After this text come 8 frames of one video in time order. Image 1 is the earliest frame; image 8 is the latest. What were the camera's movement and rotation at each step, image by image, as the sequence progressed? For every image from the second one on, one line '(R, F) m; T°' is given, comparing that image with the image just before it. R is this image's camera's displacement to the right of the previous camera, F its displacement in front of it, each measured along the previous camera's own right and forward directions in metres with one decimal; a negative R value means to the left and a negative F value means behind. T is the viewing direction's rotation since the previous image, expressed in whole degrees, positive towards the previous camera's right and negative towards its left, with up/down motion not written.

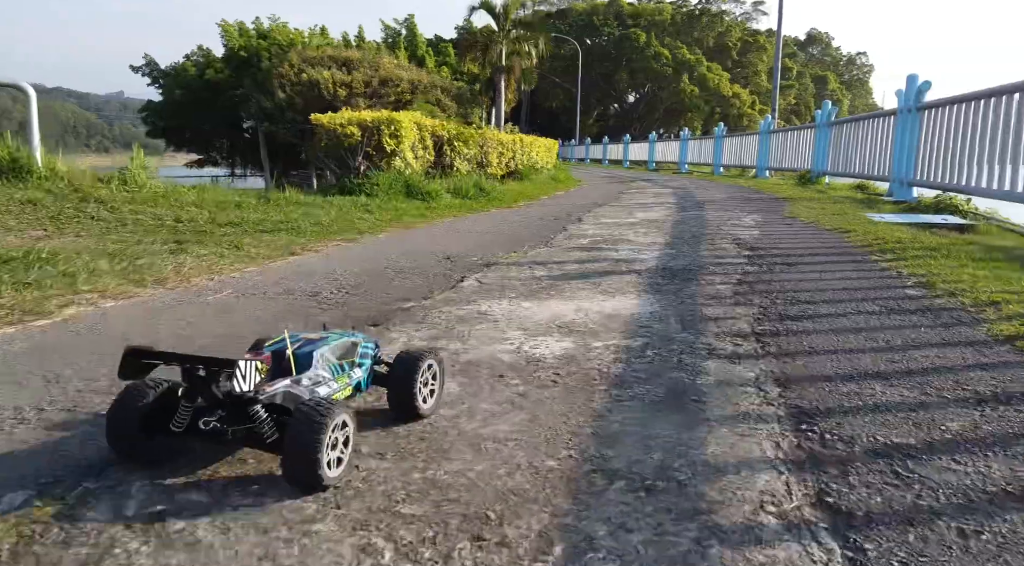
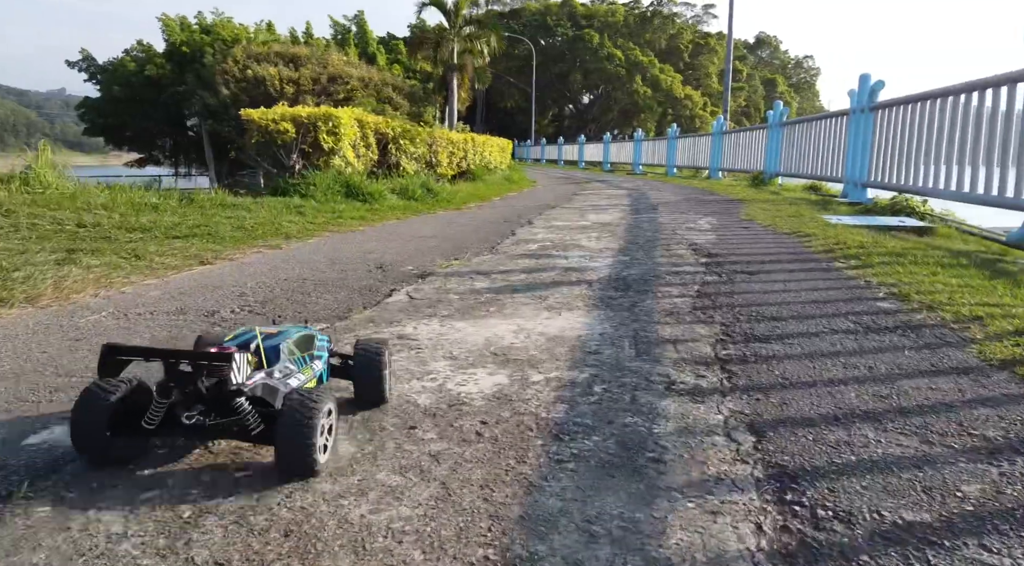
(+0.1, +0.5) m; +3°
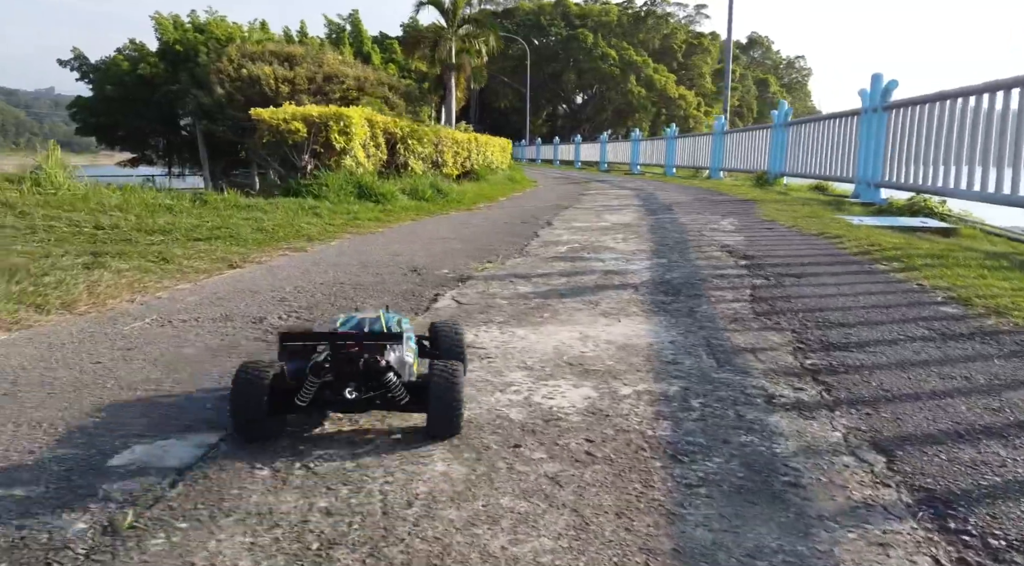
(-0.3, +0.1) m; +1°
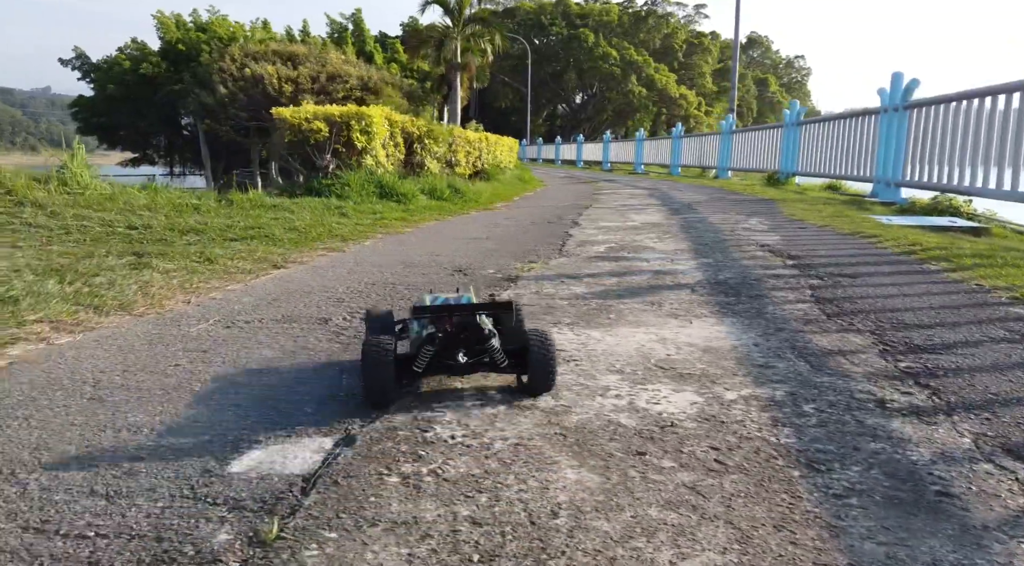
(-0.3, +0.1) m; 0°
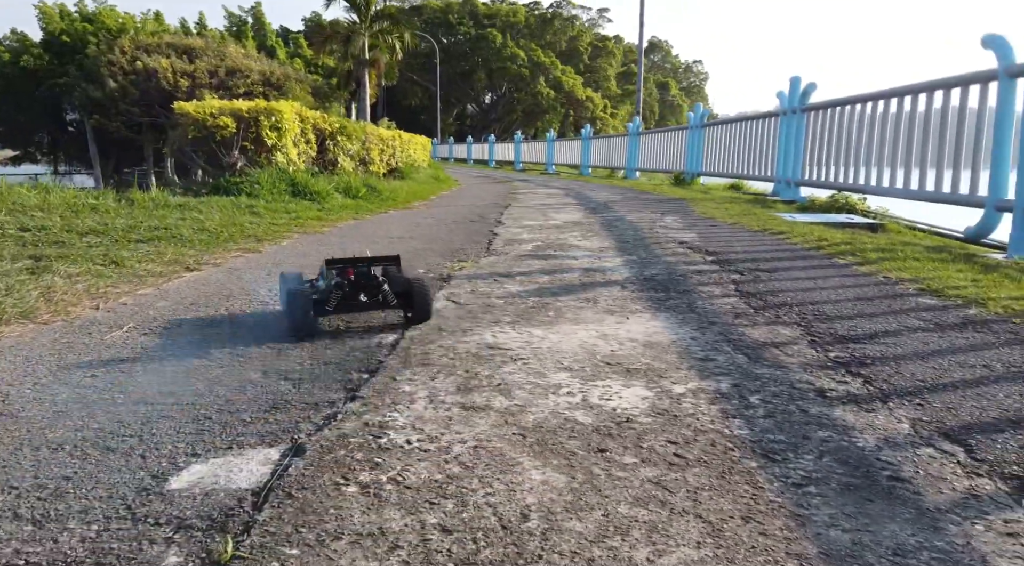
(-0.1, +0.1) m; +7°
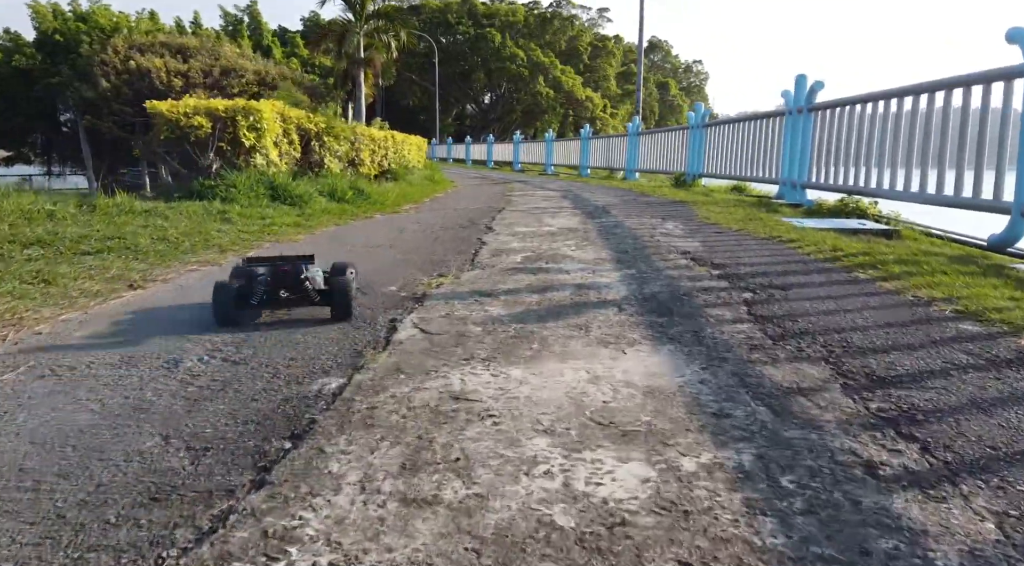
(+0.1, +0.5) m; 0°
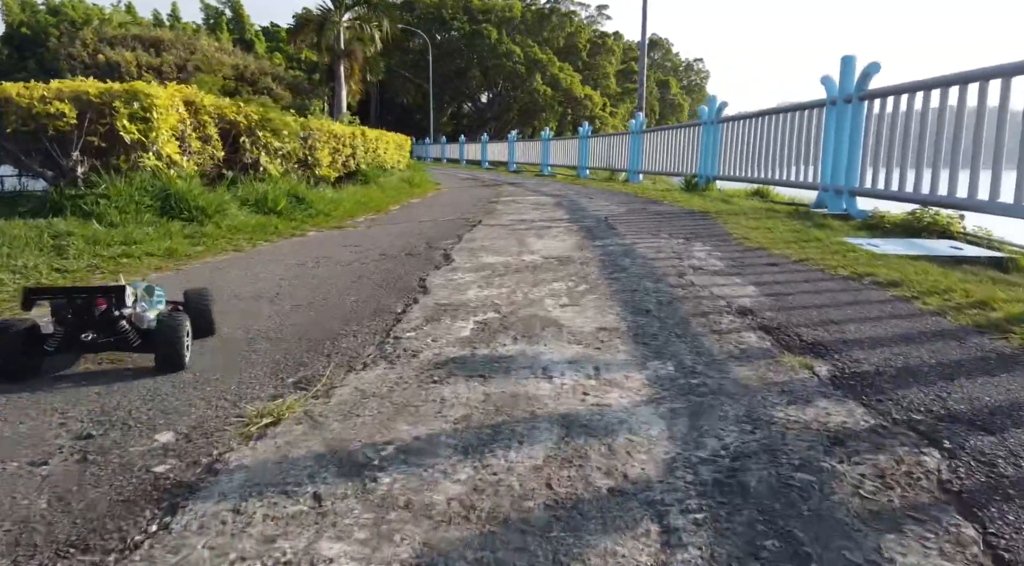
(+0.2, +2.2) m; 0°
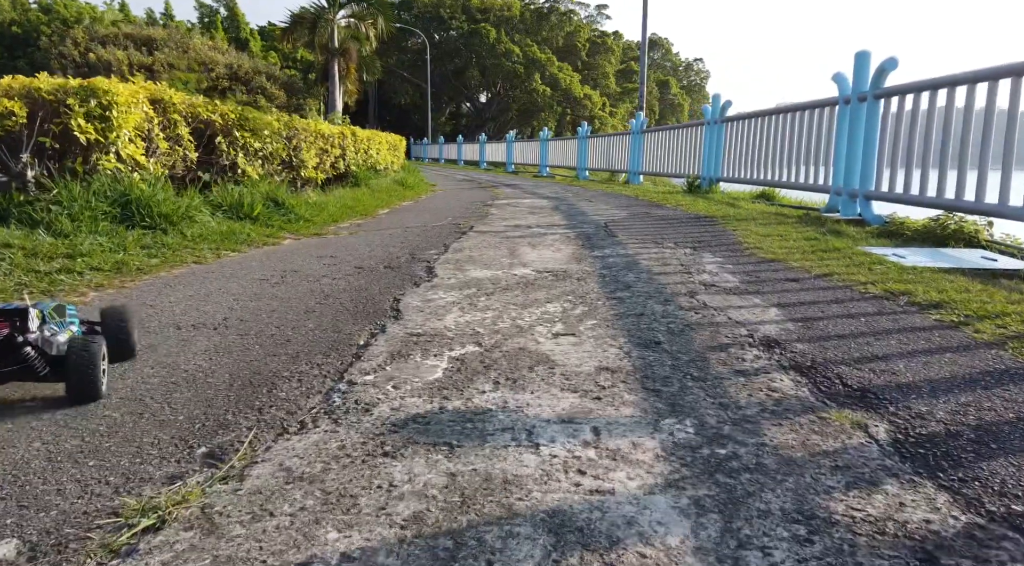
(+0.1, +0.5) m; 0°
